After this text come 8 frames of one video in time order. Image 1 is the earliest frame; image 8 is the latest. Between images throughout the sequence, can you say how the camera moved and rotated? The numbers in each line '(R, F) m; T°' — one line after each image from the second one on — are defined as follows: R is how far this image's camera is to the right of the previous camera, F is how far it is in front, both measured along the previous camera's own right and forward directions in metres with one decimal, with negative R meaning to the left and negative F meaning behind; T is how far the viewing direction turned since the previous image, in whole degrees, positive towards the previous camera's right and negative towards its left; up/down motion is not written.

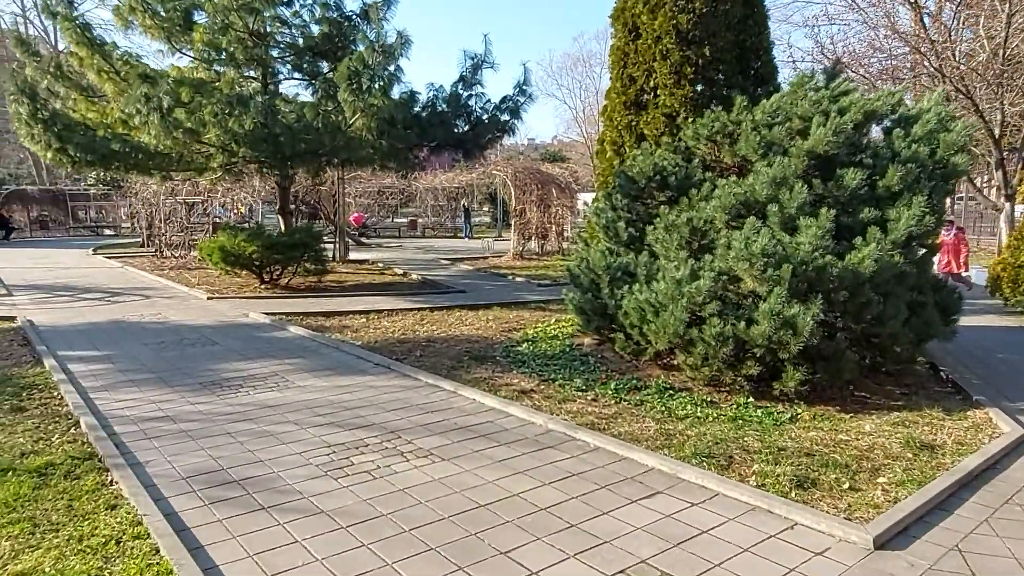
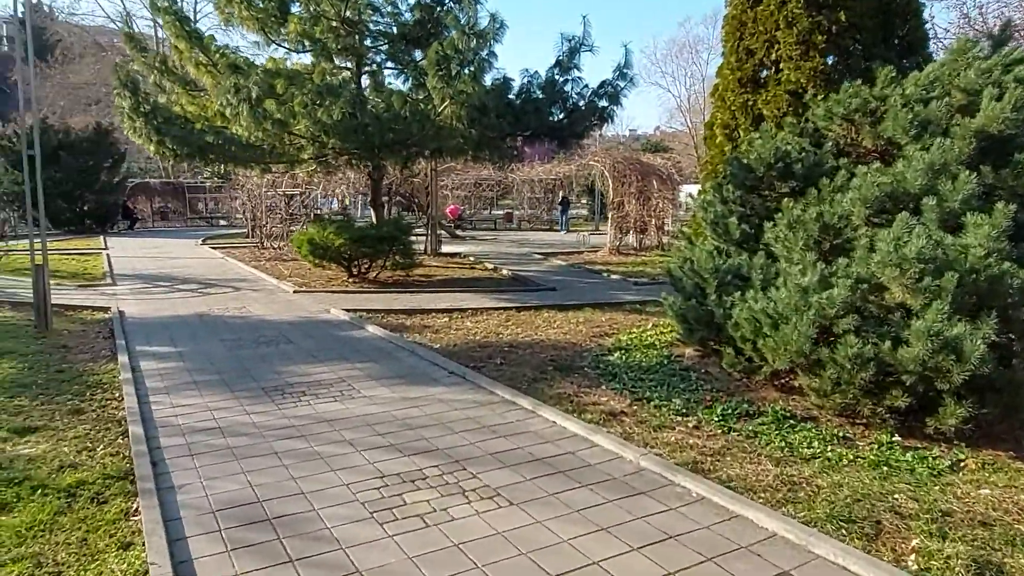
(0.0, +0.6) m; -8°
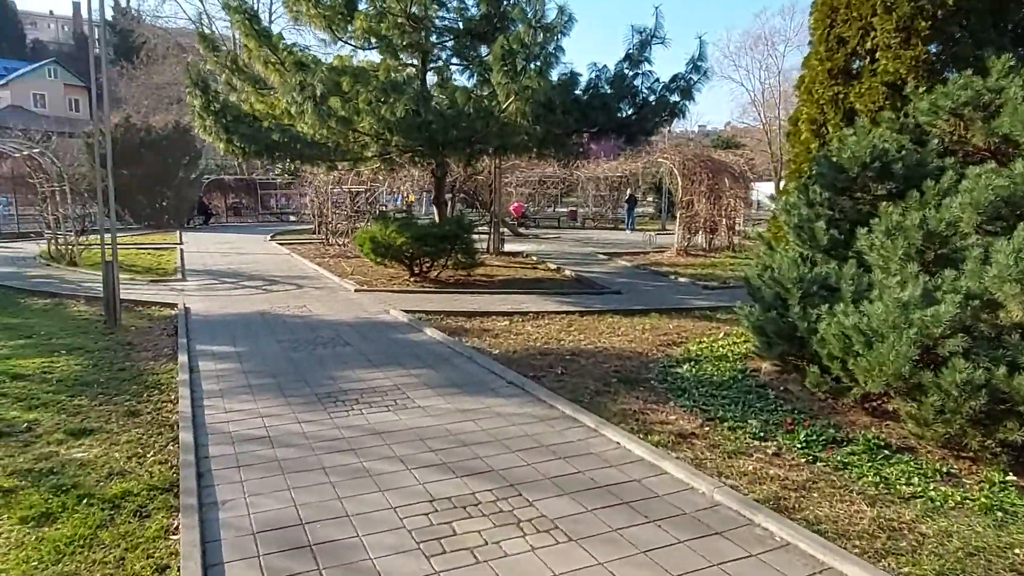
(0.0, +0.3) m; -5°
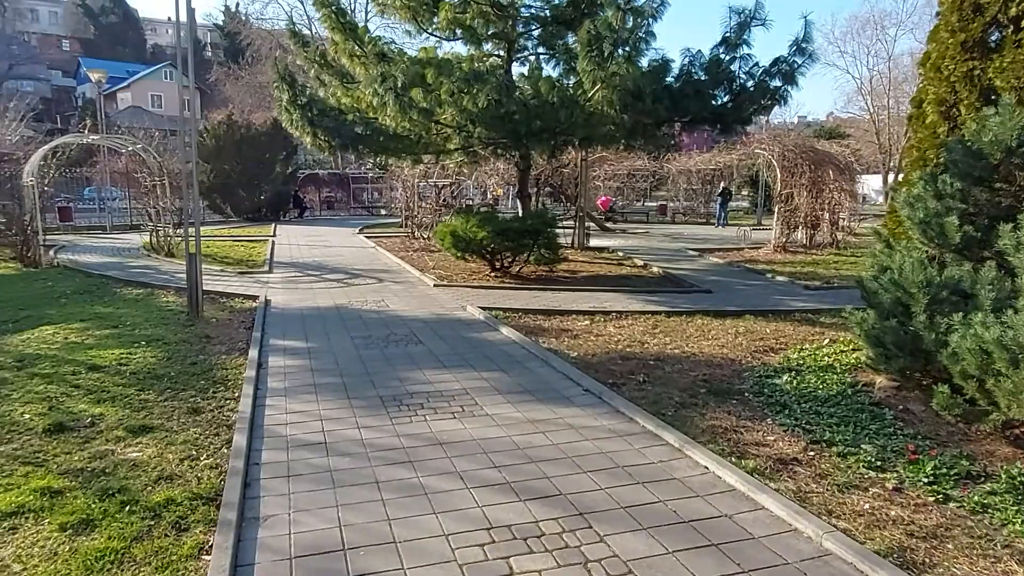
(+0.1, +0.4) m; -7°
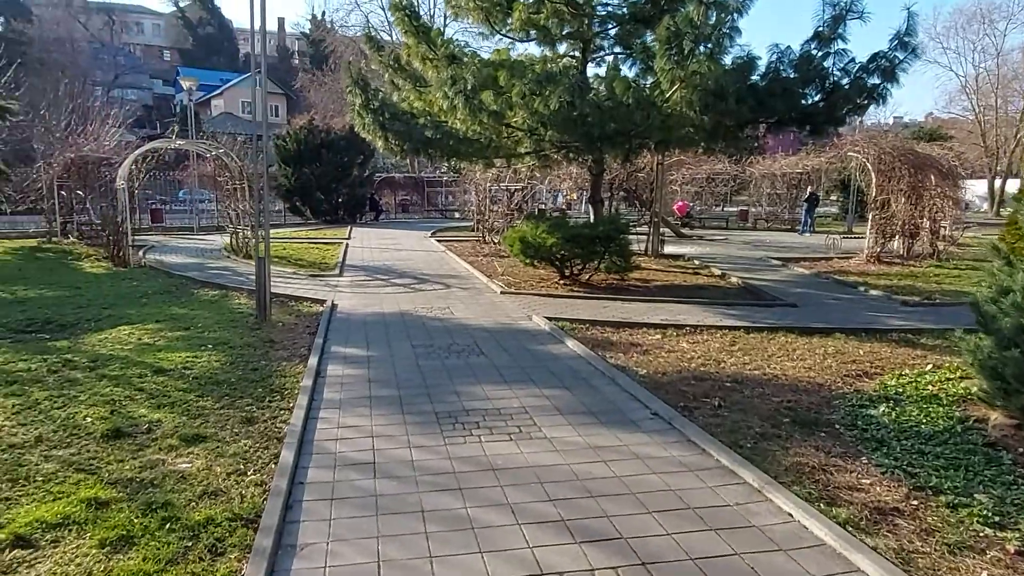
(0.0, +0.3) m; -6°
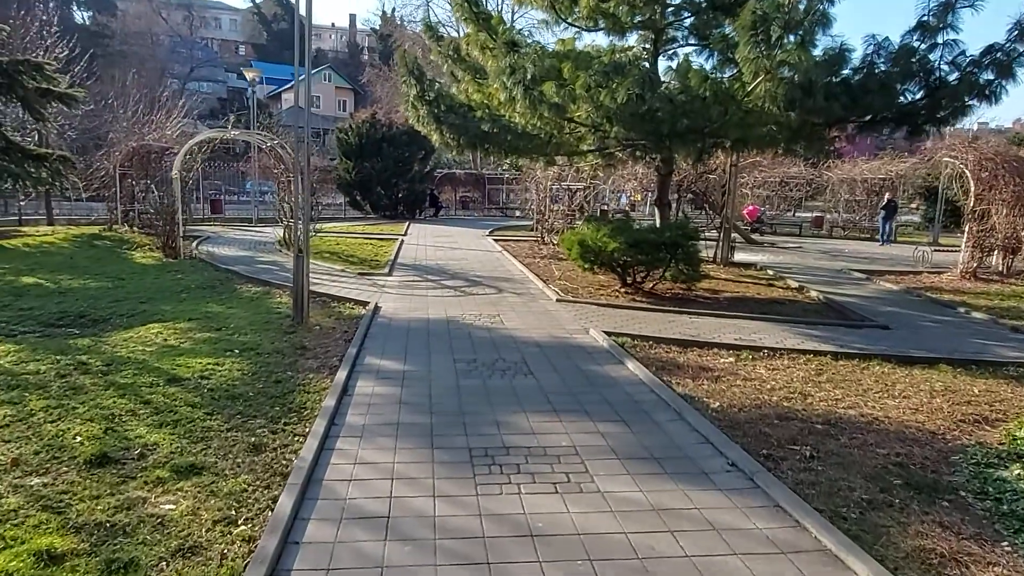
(0.0, +0.6) m; -5°
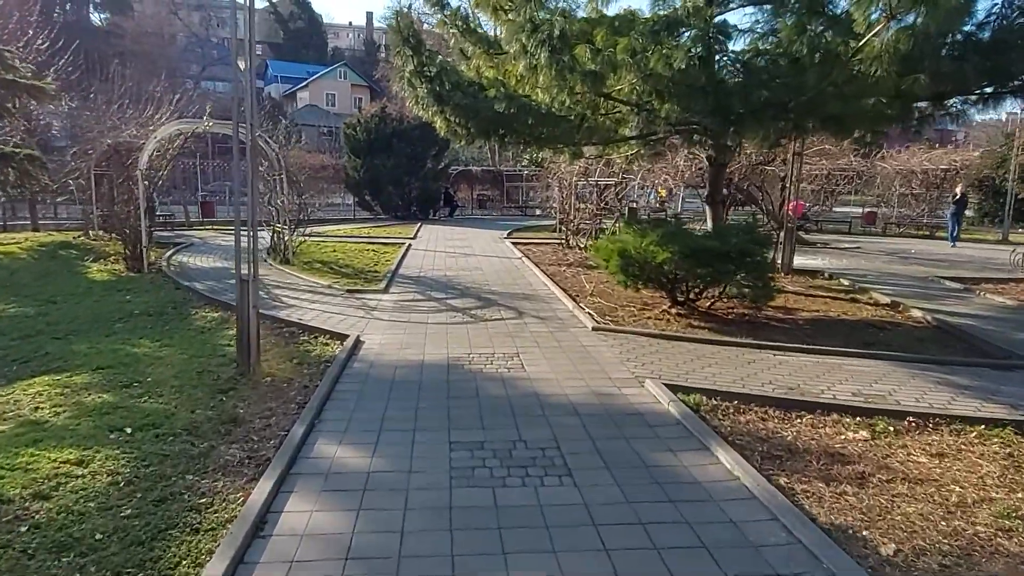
(0.0, +1.8) m; -2°
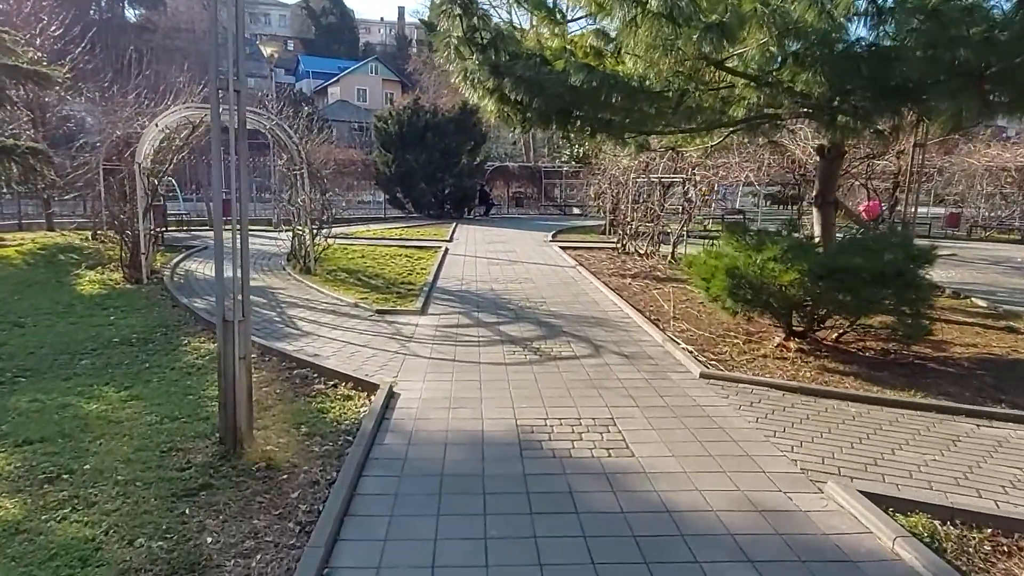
(-0.4, +1.5) m; -2°
